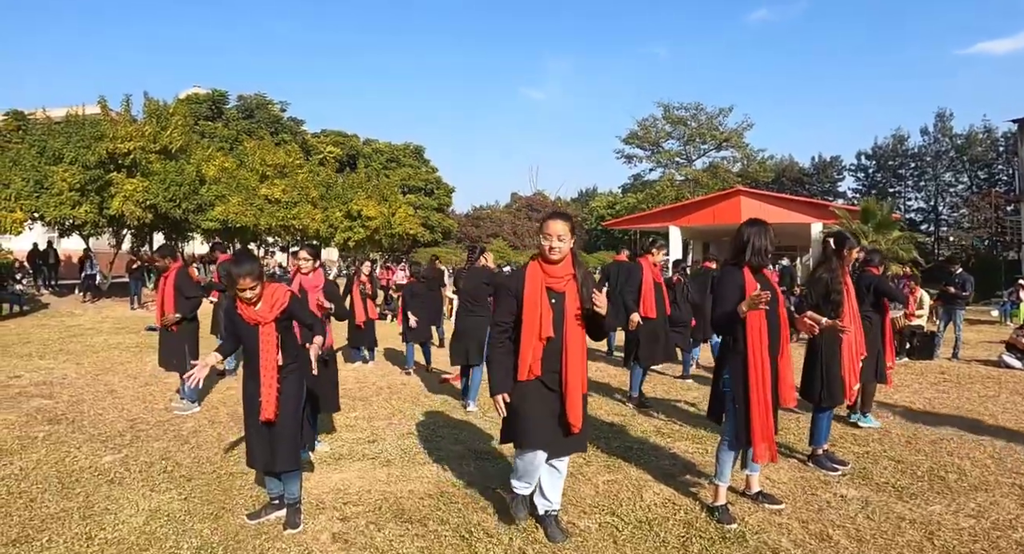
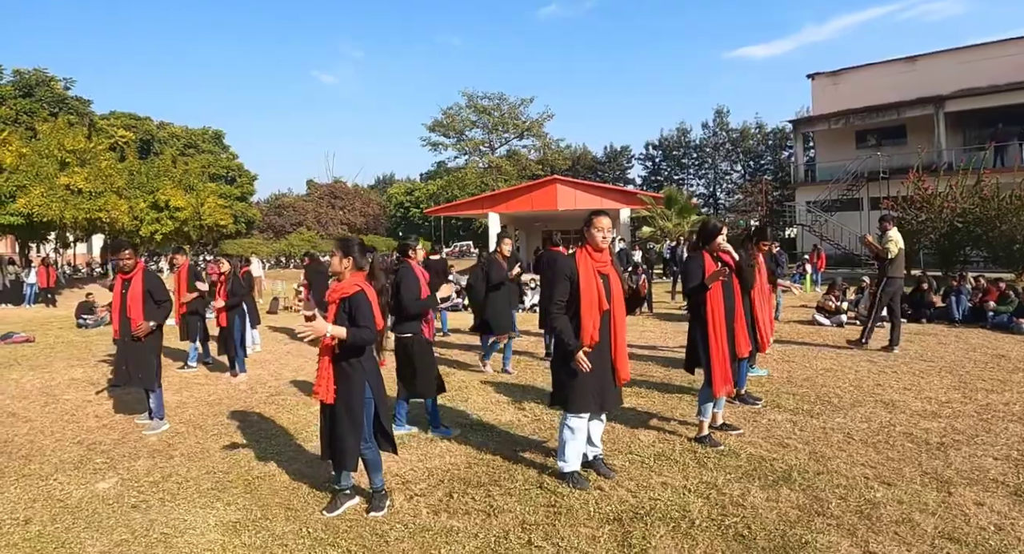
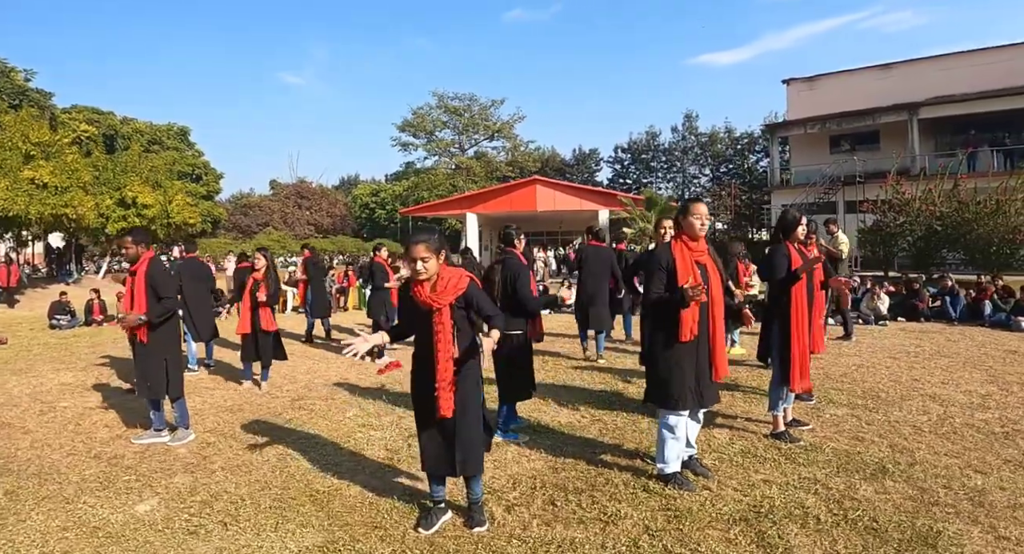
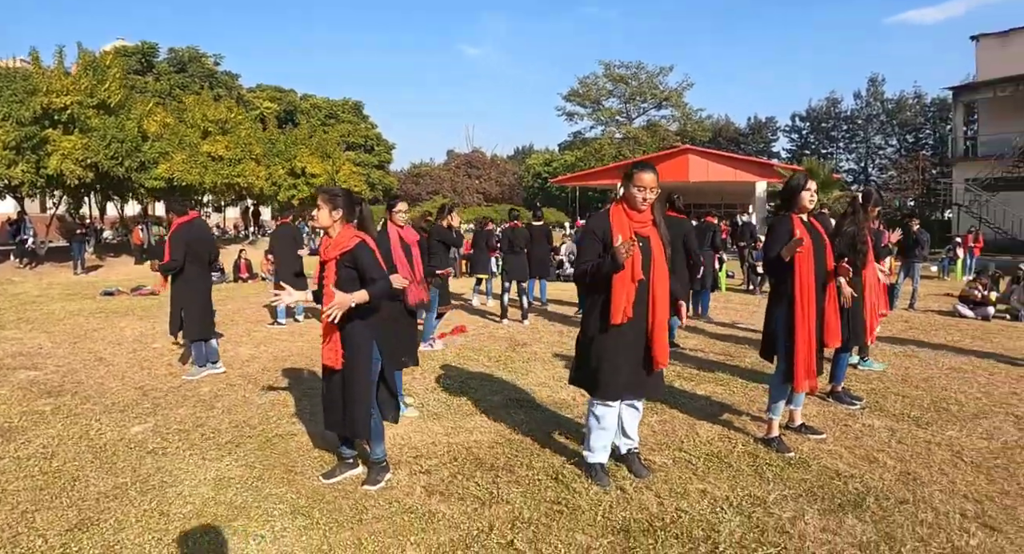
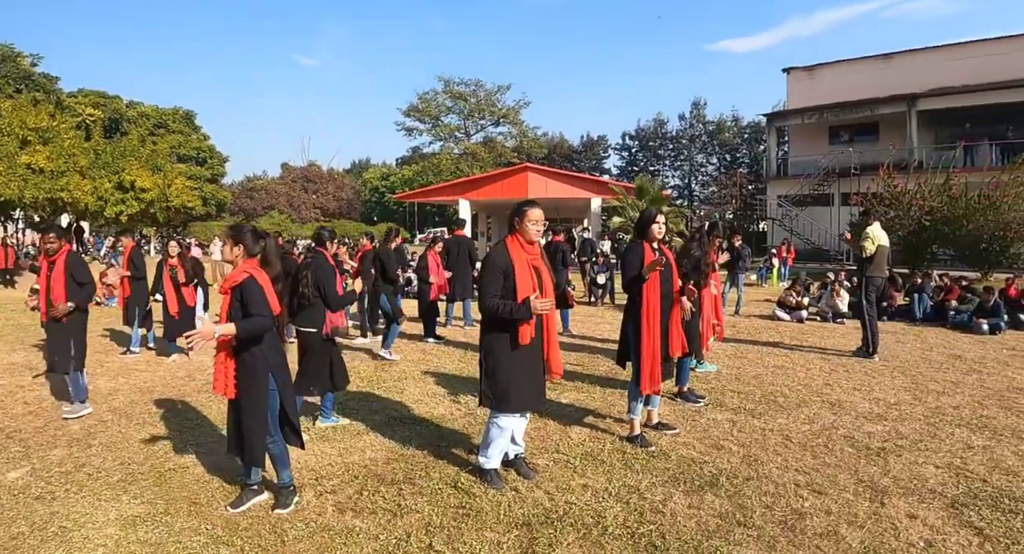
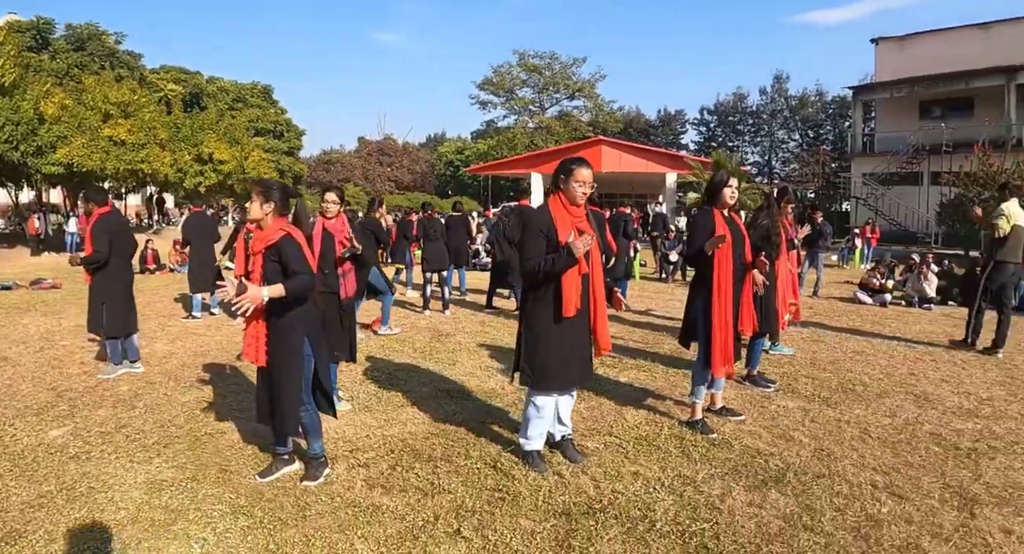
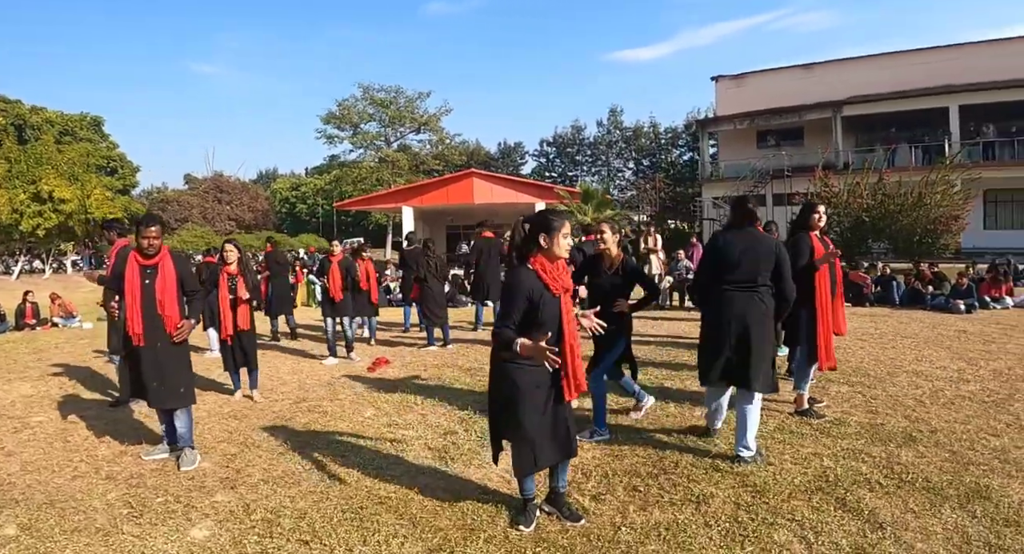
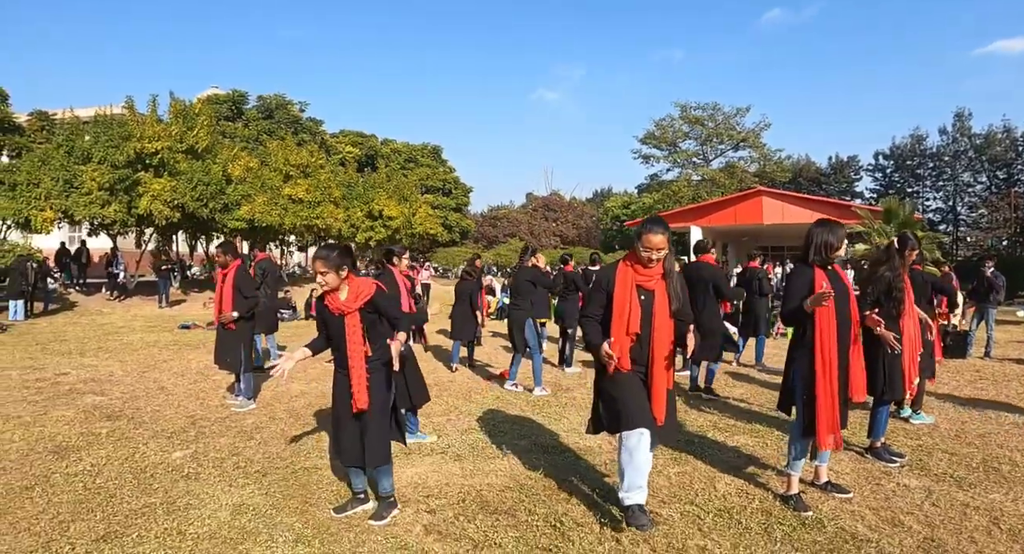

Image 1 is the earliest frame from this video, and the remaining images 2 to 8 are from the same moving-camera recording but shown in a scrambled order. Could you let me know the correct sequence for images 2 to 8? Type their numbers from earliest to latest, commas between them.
8, 4, 6, 5, 2, 3, 7
